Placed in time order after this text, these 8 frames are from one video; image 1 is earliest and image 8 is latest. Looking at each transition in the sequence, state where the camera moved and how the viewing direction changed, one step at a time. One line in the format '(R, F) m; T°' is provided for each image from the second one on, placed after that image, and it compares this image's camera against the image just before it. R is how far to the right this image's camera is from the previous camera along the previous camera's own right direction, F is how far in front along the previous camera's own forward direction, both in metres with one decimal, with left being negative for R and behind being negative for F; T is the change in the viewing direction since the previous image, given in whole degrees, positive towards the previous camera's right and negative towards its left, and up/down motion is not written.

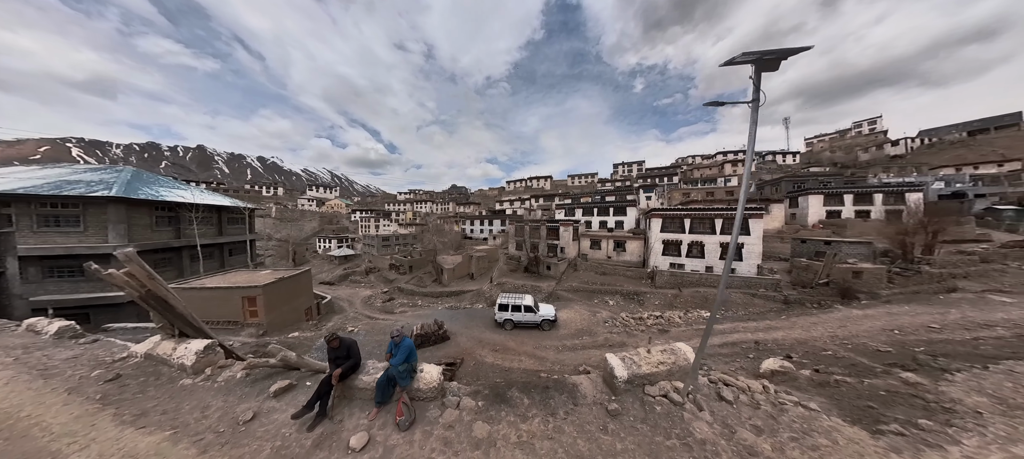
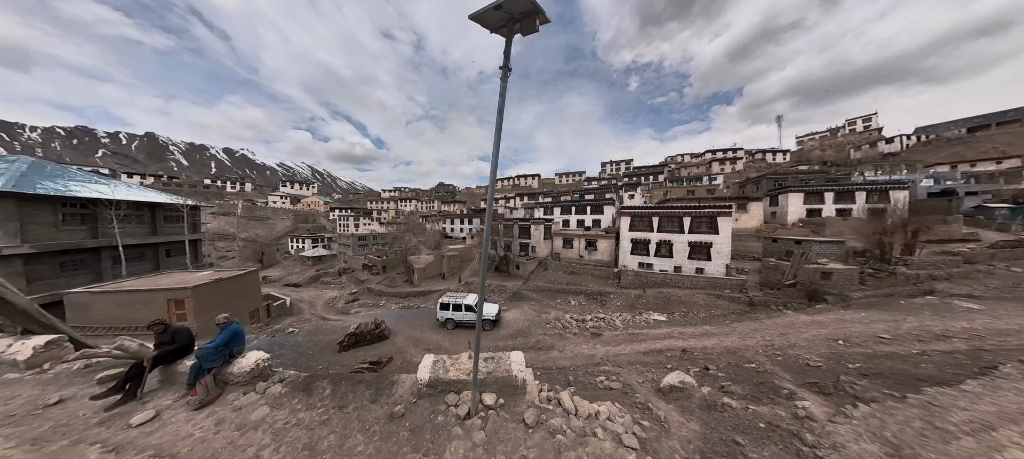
(+4.0, +1.0) m; 0°
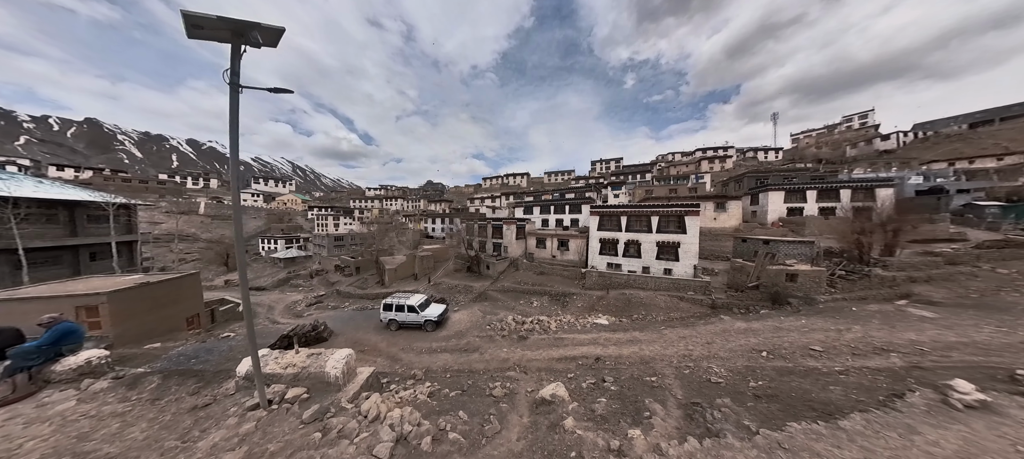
(+3.8, +0.8) m; -1°
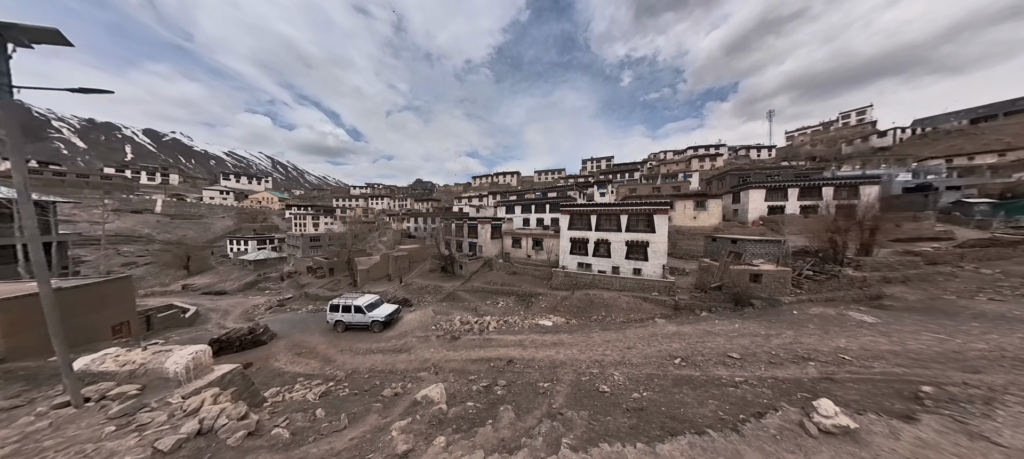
(+3.3, +0.6) m; -1°
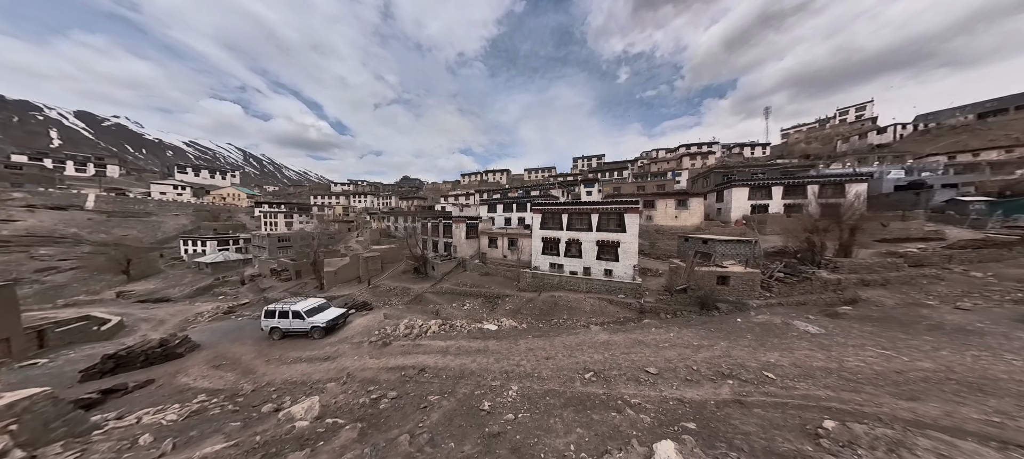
(+3.0, +0.8) m; 0°
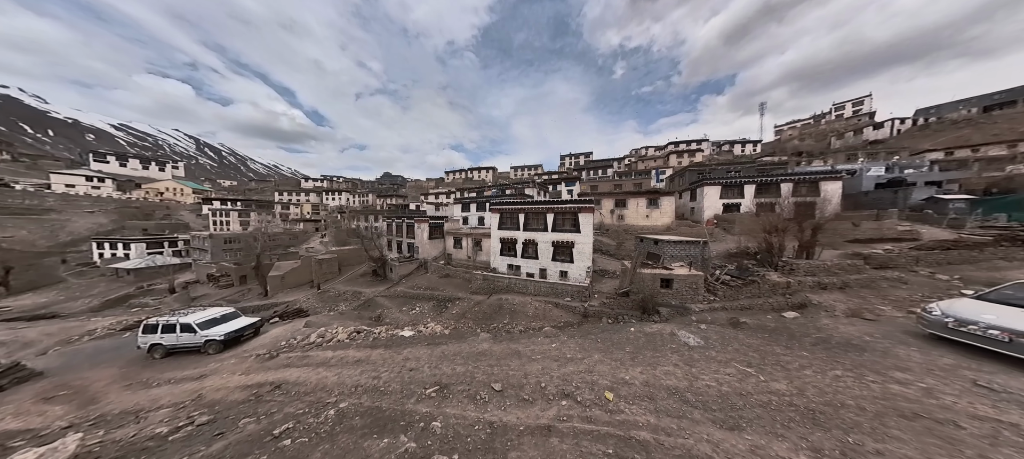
(+4.1, +0.6) m; -1°
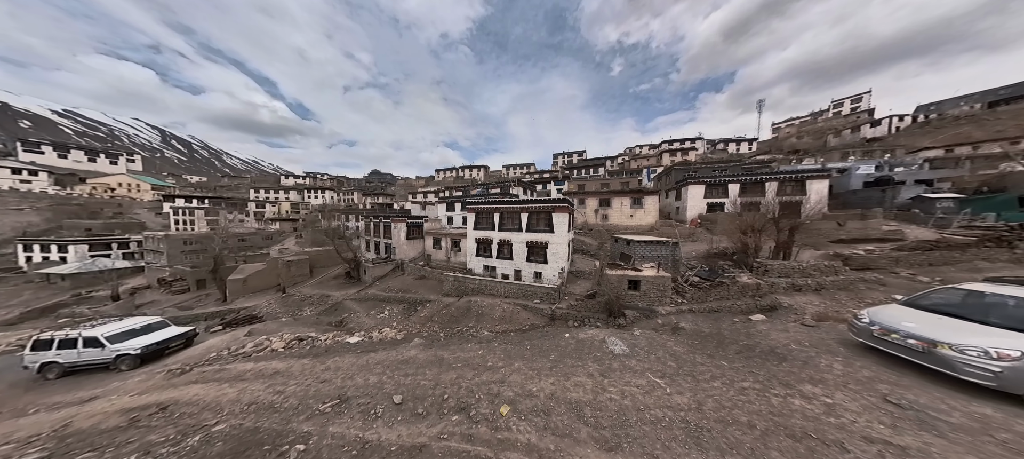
(+2.3, +0.4) m; -1°
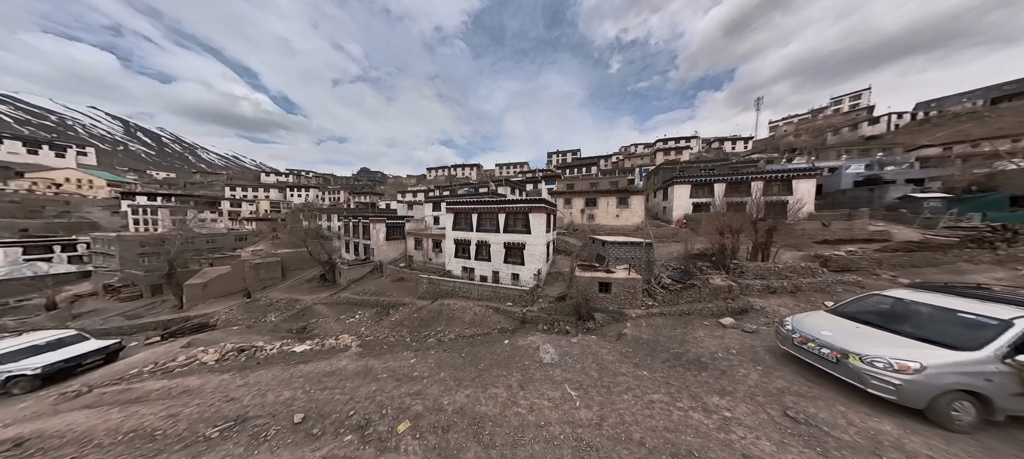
(+1.9, +0.3) m; 0°
